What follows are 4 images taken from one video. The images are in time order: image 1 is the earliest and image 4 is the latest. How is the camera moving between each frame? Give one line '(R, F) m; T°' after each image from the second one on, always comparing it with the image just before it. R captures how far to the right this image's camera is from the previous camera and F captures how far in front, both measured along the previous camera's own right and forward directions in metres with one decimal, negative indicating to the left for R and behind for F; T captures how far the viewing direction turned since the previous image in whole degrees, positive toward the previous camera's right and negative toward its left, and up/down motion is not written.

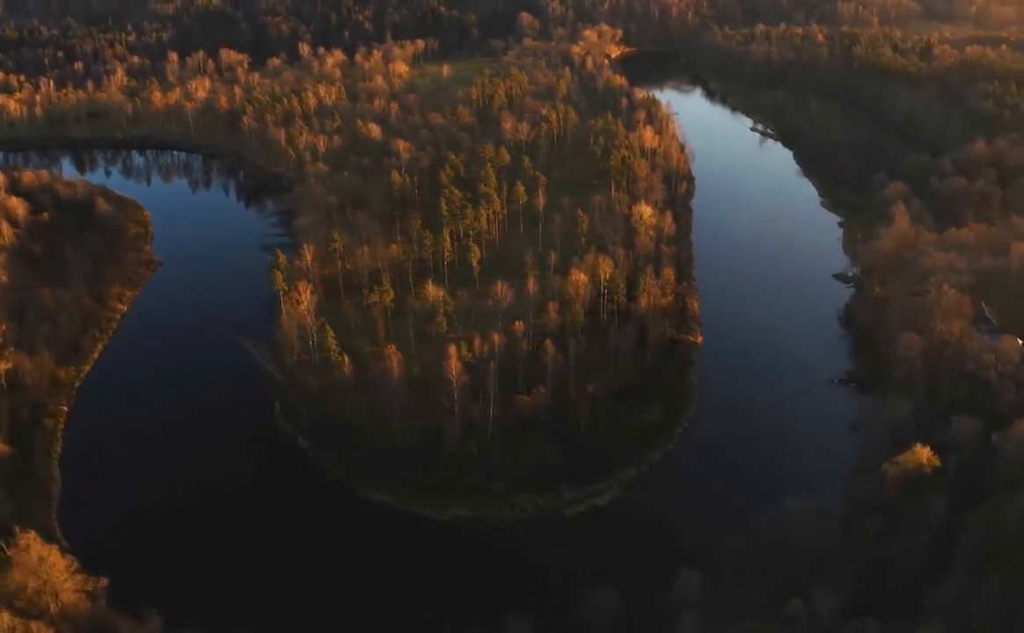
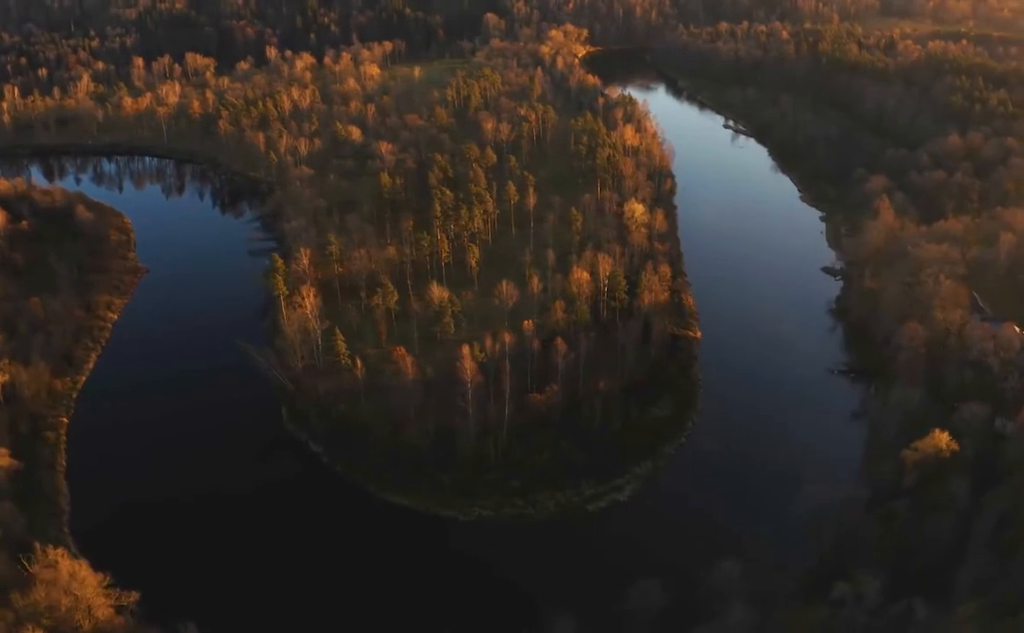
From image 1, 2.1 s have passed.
(-1.0, +0.1) m; +2°
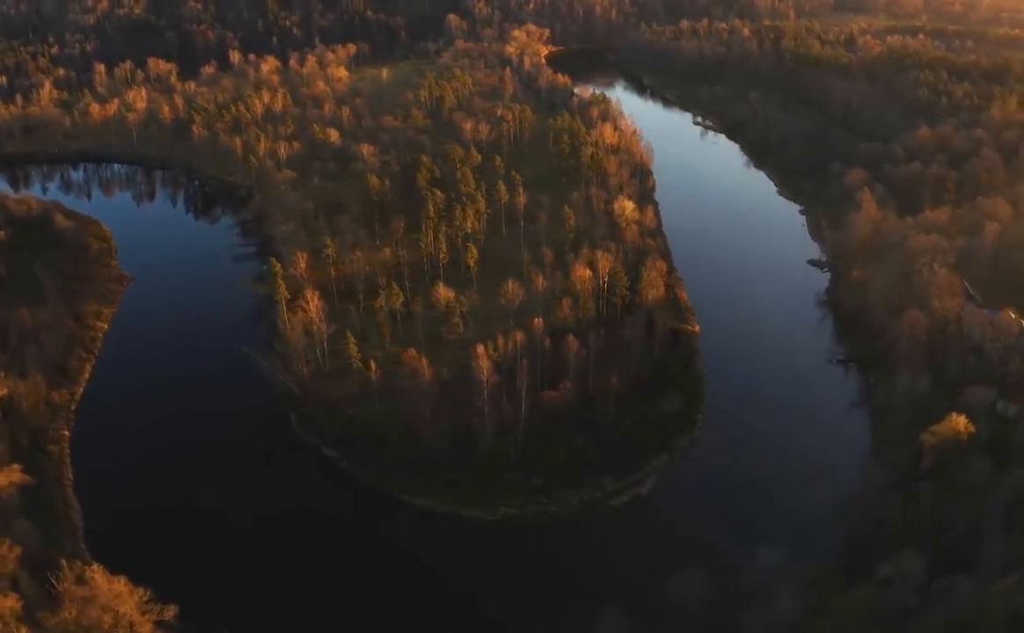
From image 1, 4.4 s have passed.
(-1.1, 0.0) m; +2°
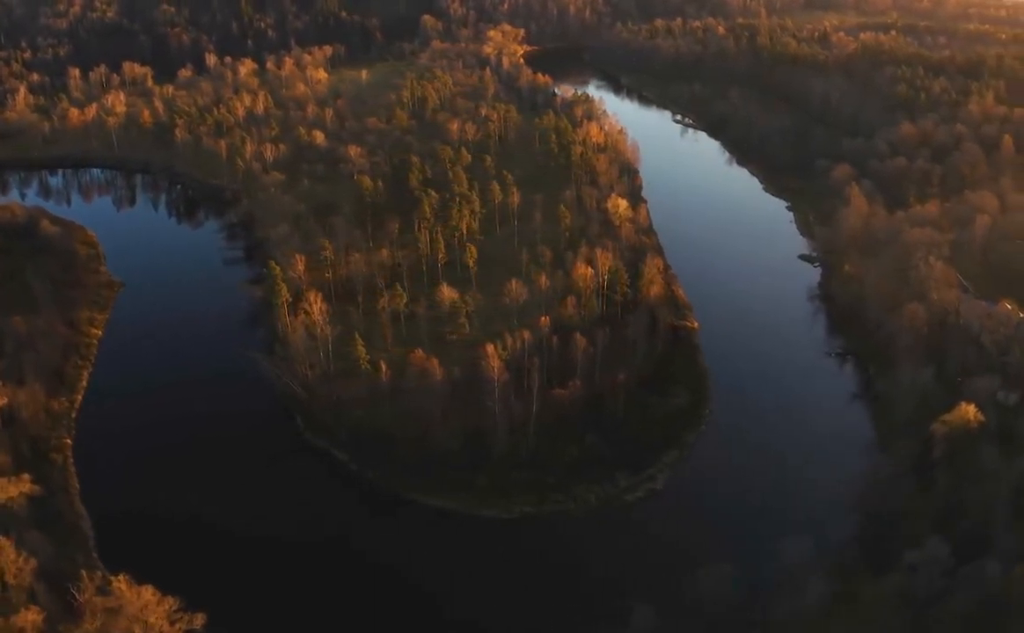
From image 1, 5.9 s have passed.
(-0.7, 0.0) m; +1°
